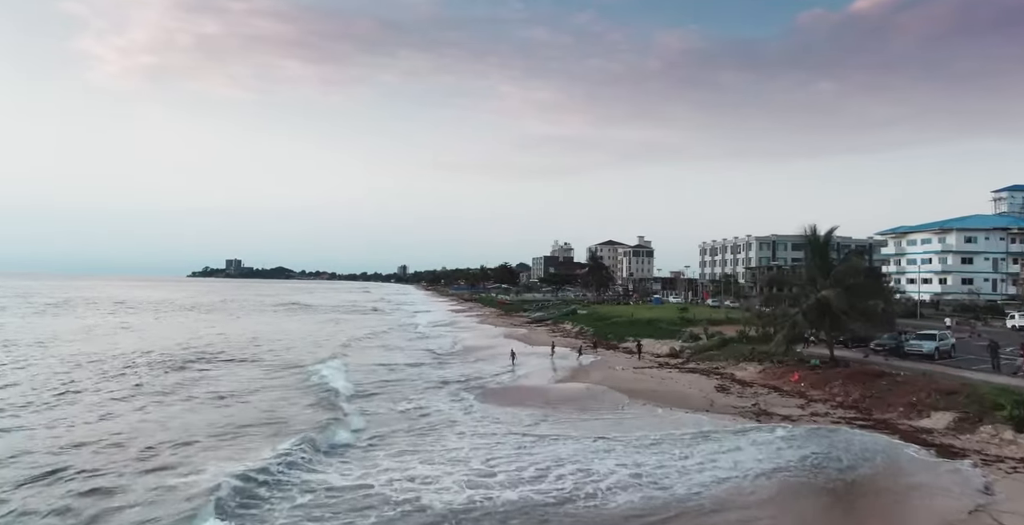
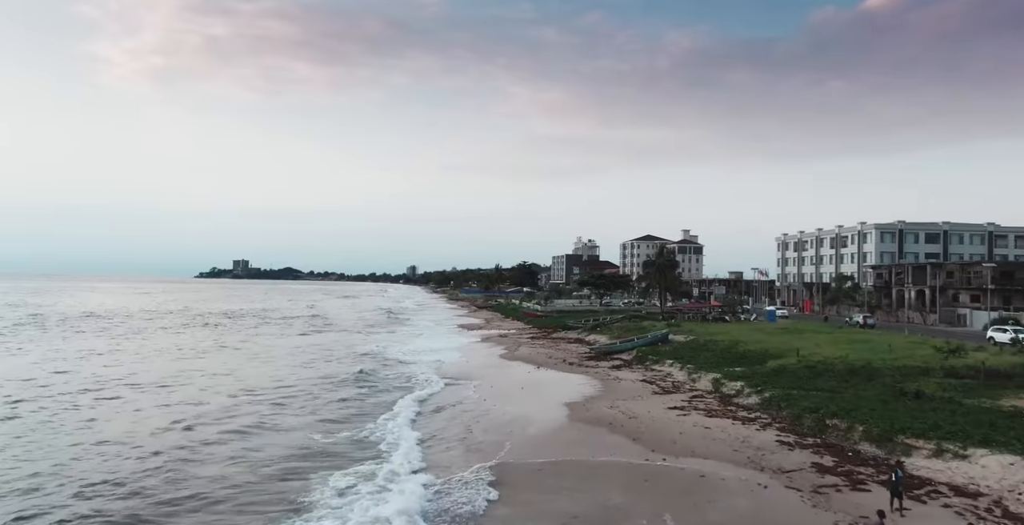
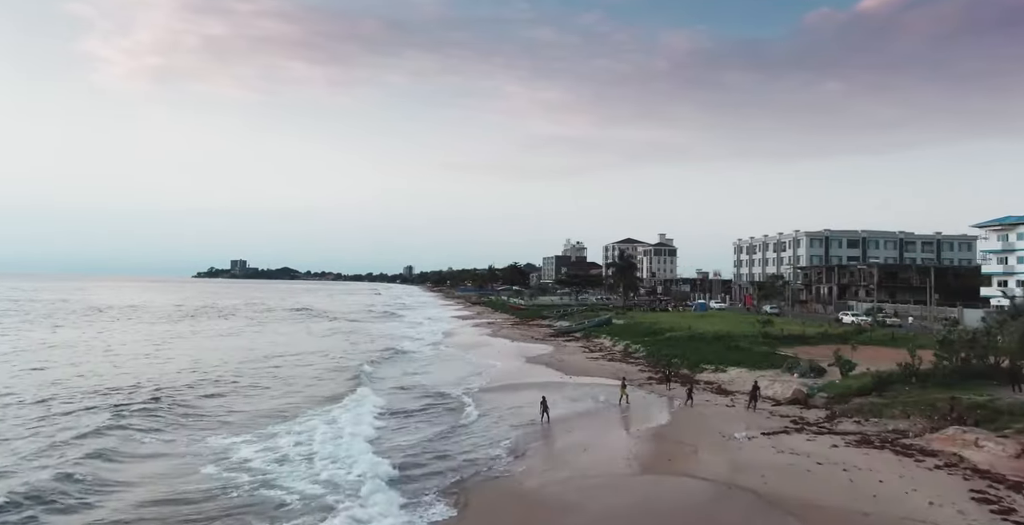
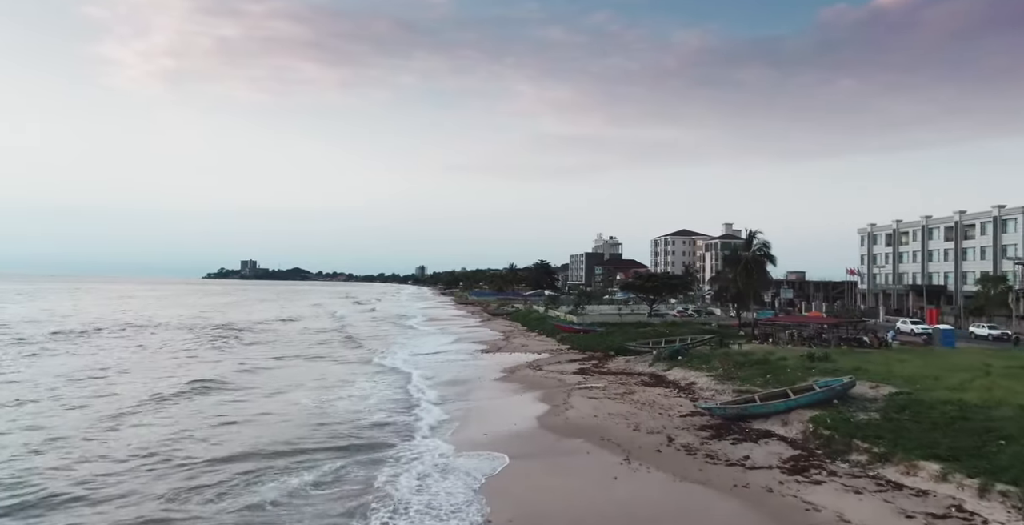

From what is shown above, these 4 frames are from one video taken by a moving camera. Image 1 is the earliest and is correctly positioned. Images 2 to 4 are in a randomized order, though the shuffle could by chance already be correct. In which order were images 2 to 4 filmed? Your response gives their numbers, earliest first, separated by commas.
3, 2, 4
